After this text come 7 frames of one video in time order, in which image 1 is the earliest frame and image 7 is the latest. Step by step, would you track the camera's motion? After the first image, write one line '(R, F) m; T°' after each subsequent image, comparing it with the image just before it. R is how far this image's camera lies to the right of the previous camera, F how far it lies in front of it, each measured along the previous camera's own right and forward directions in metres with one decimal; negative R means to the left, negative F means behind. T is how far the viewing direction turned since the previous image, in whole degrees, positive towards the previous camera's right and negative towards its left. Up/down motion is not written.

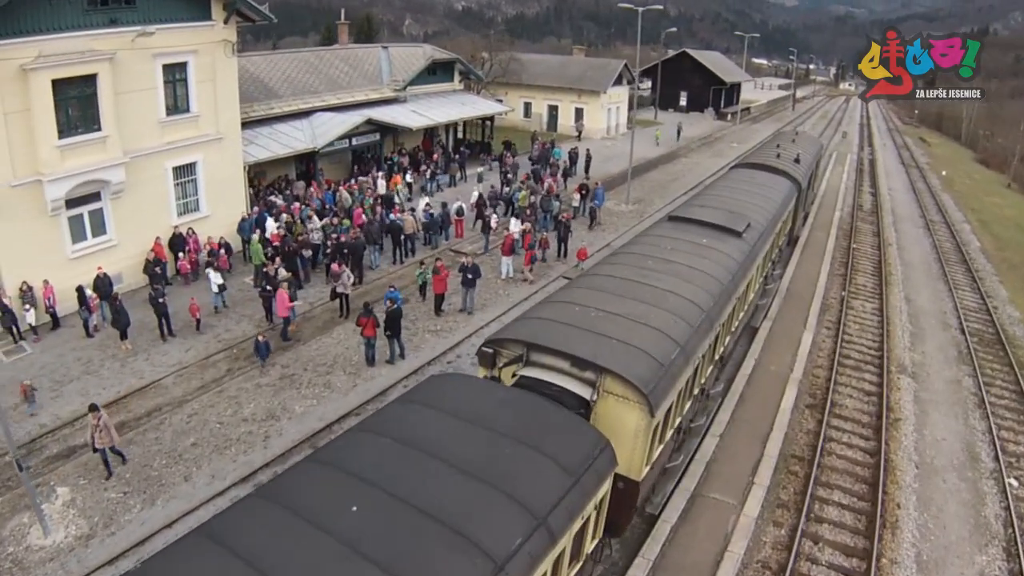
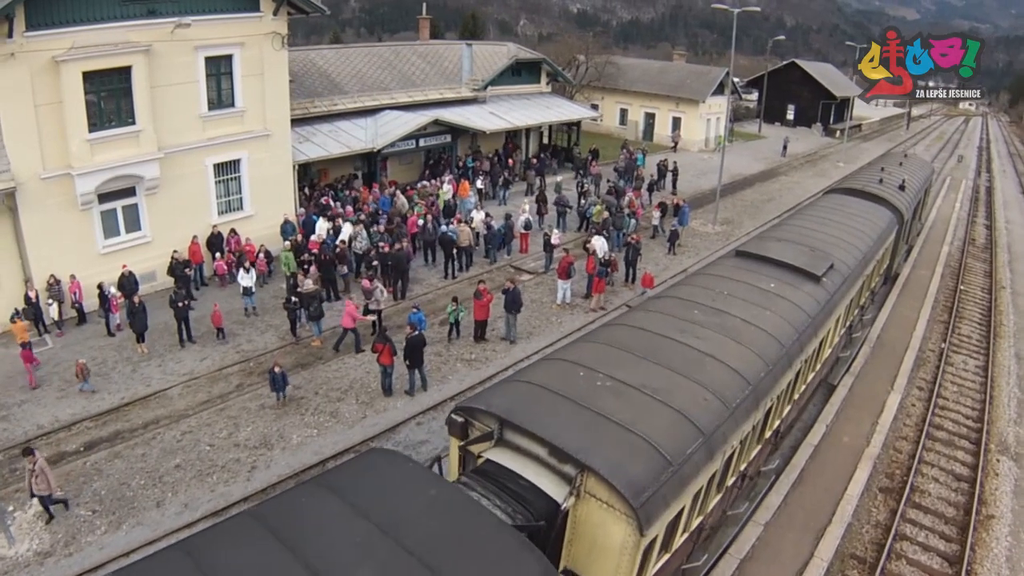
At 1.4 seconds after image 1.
(+1.3, +1.8) m; -8°
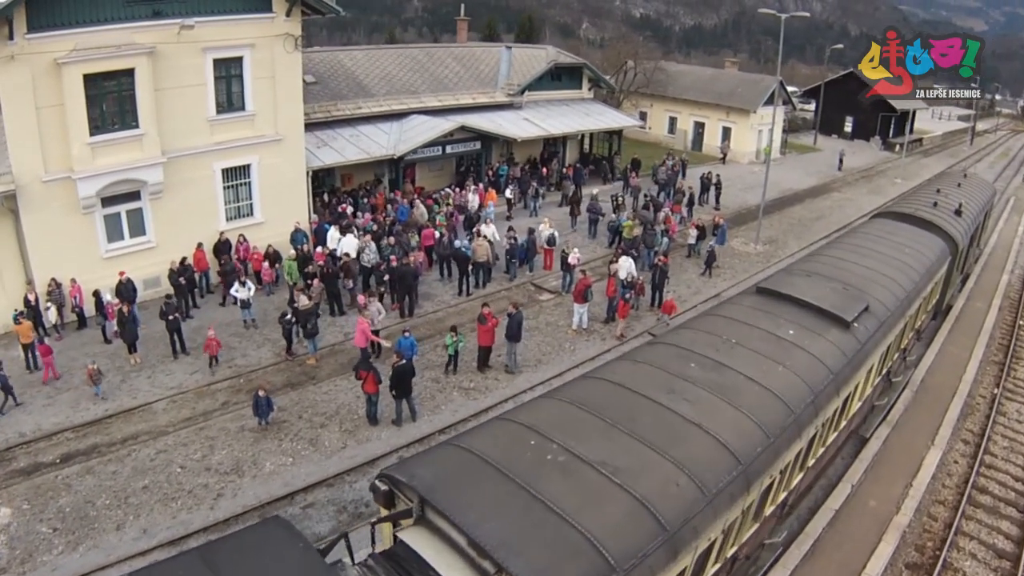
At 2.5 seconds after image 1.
(+1.0, +1.0) m; -4°
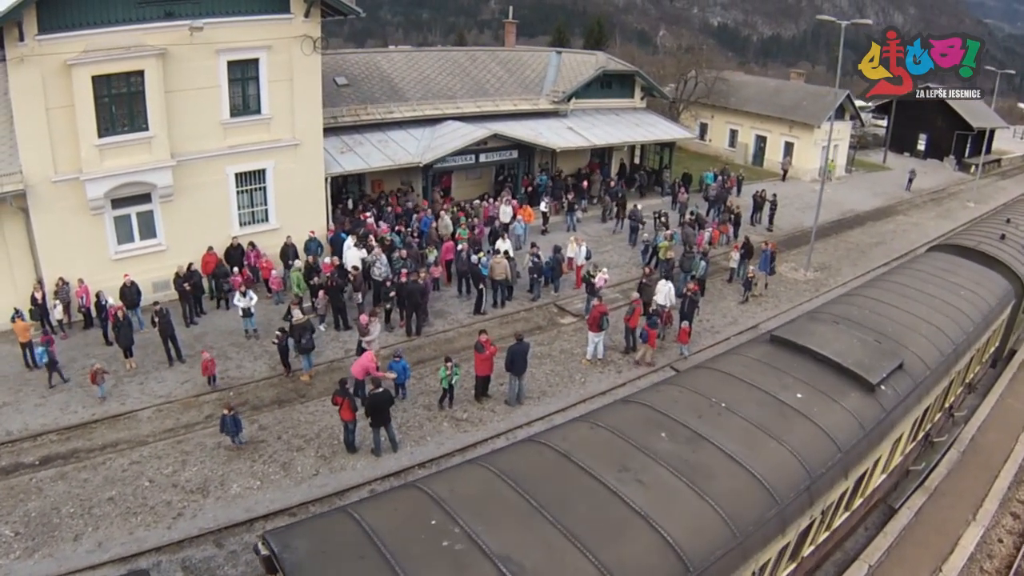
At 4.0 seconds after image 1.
(+1.3, +1.0) m; -5°
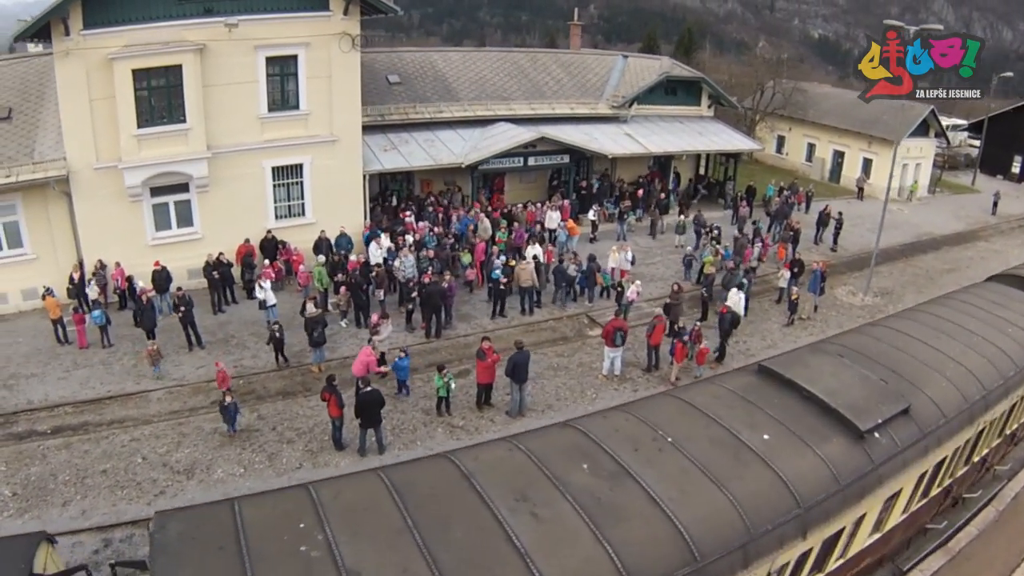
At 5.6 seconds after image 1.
(+1.5, +0.4) m; -7°
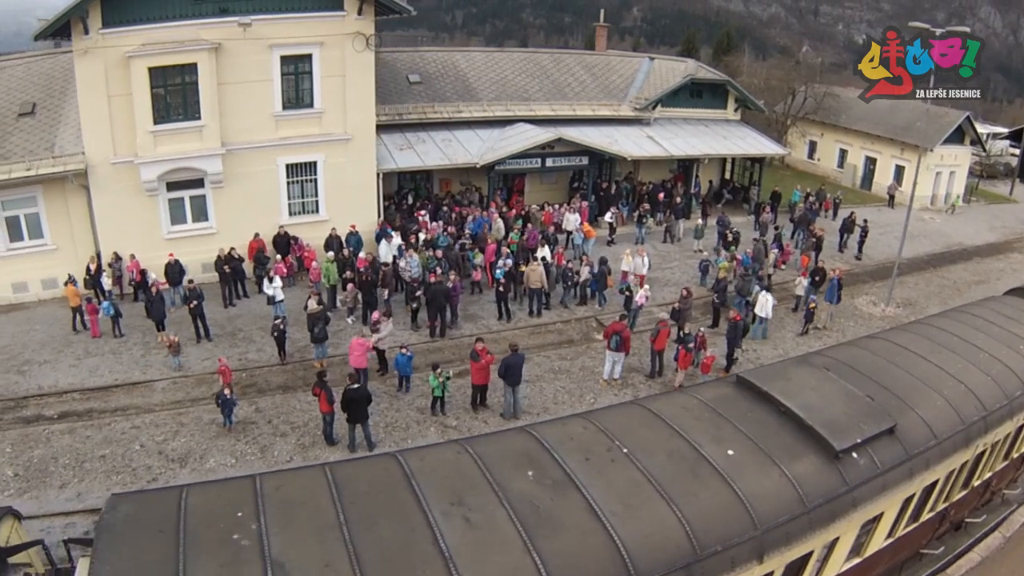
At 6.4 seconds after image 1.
(+0.8, 0.0) m; -3°
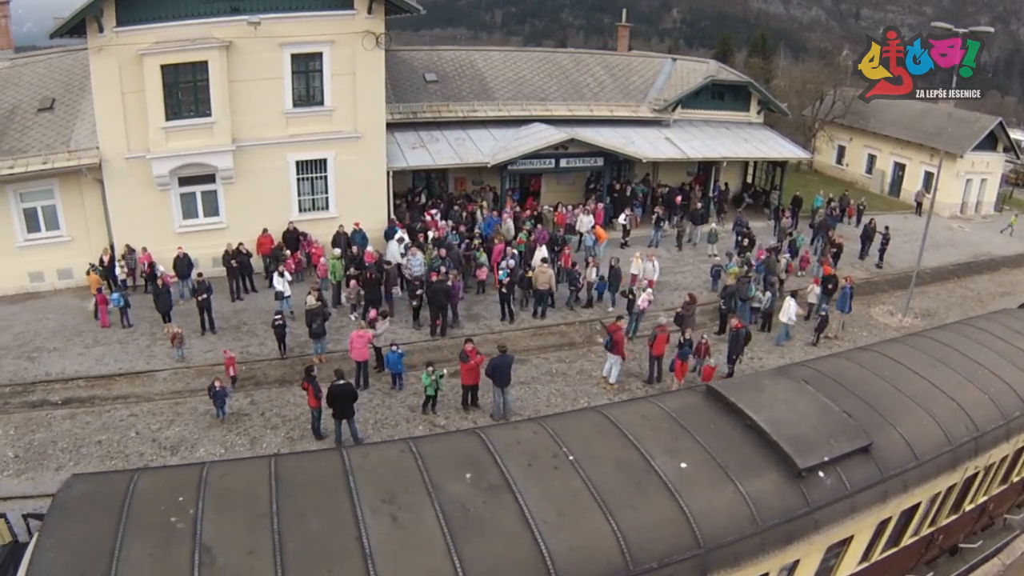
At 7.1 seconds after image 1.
(+0.8, 0.0) m; -3°
